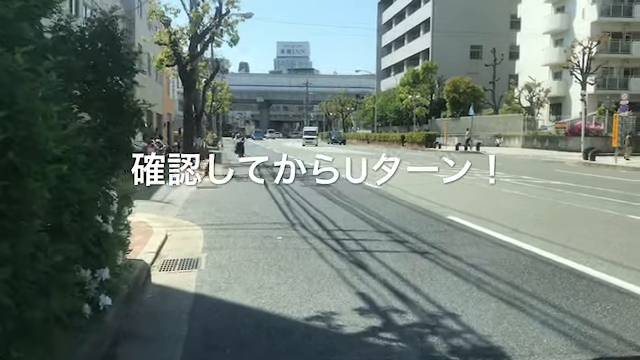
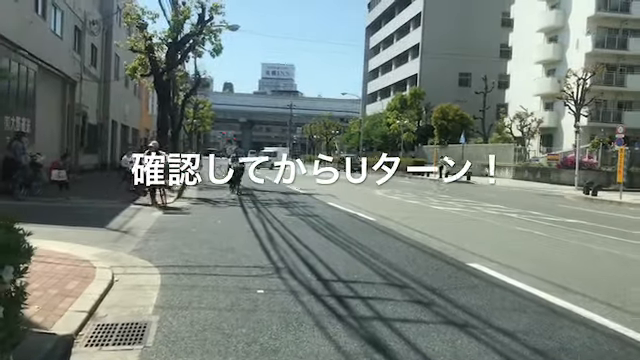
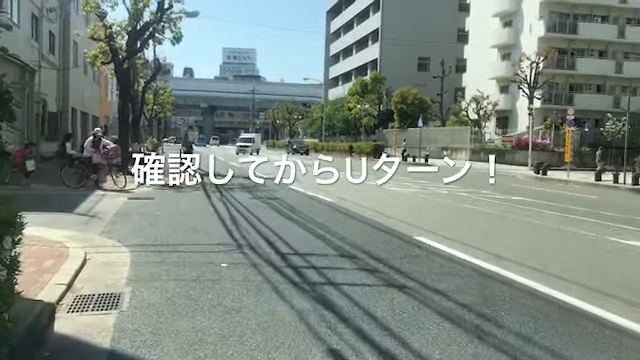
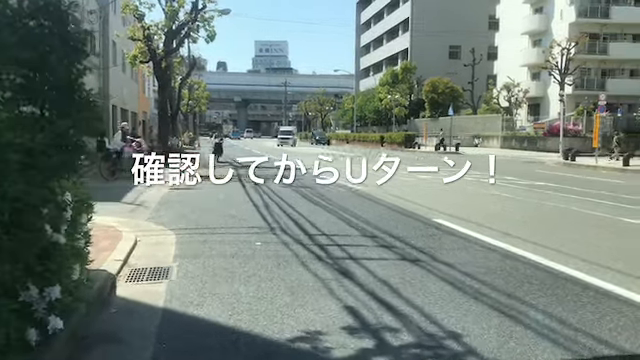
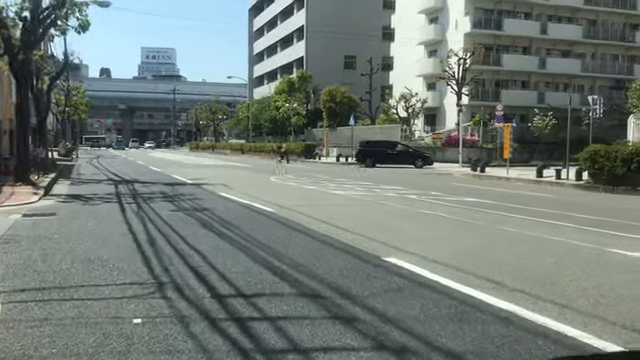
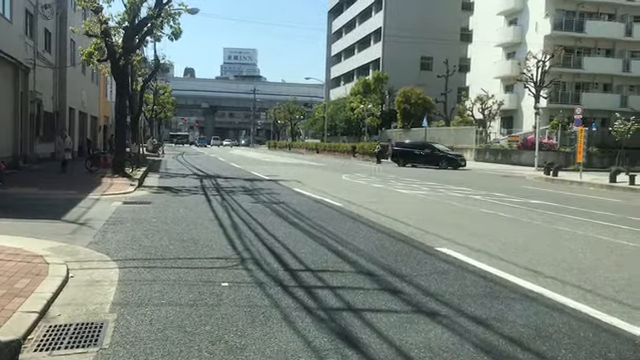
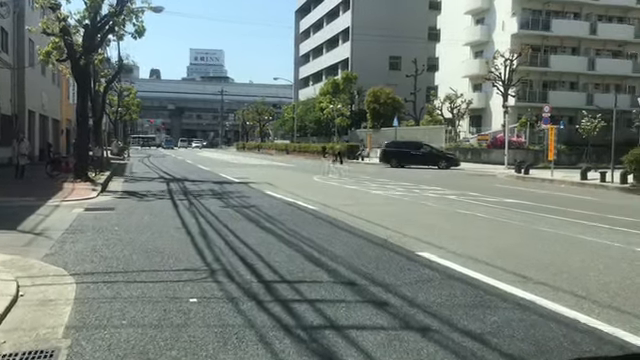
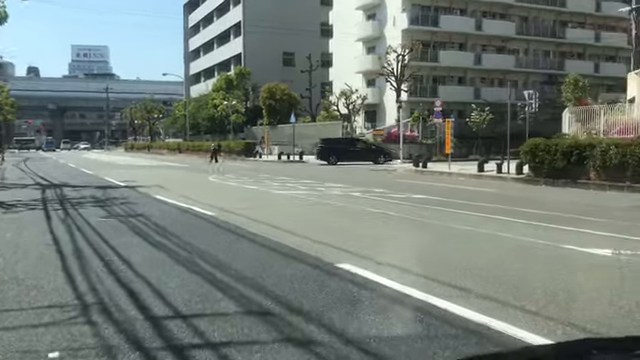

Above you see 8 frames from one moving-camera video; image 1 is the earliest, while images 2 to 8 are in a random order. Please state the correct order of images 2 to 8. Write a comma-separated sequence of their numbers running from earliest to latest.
4, 3, 2, 6, 7, 5, 8
